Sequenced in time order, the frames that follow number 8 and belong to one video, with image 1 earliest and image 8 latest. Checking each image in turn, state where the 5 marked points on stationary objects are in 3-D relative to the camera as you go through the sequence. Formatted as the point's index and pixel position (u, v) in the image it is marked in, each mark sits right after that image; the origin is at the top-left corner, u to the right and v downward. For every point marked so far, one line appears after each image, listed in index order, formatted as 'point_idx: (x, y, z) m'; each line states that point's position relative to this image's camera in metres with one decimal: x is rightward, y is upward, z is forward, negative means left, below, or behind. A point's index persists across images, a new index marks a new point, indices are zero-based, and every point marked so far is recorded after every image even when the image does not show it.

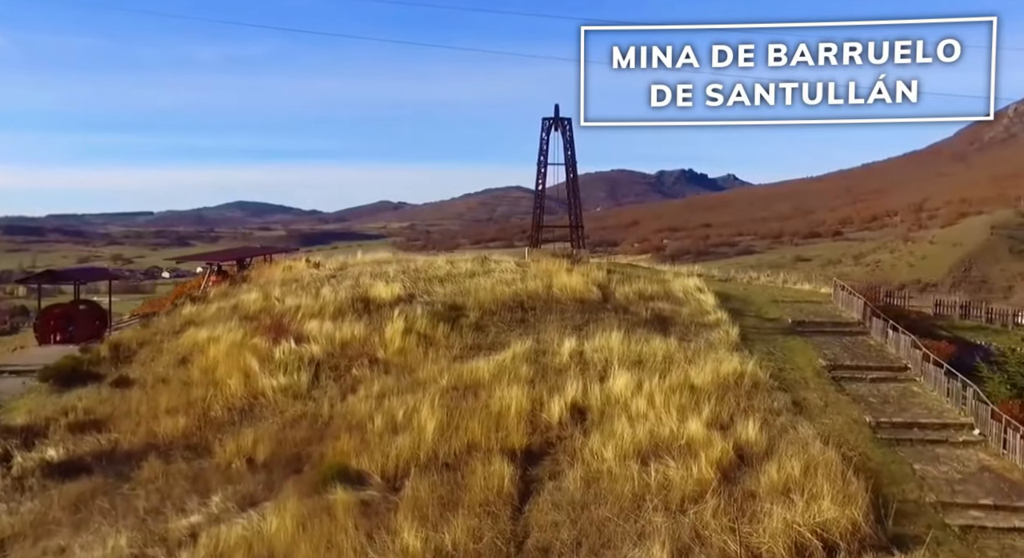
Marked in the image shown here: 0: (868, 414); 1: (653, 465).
0: (+4.8, -1.8, +12.2) m
1: (+1.6, -2.1, +10.1) m
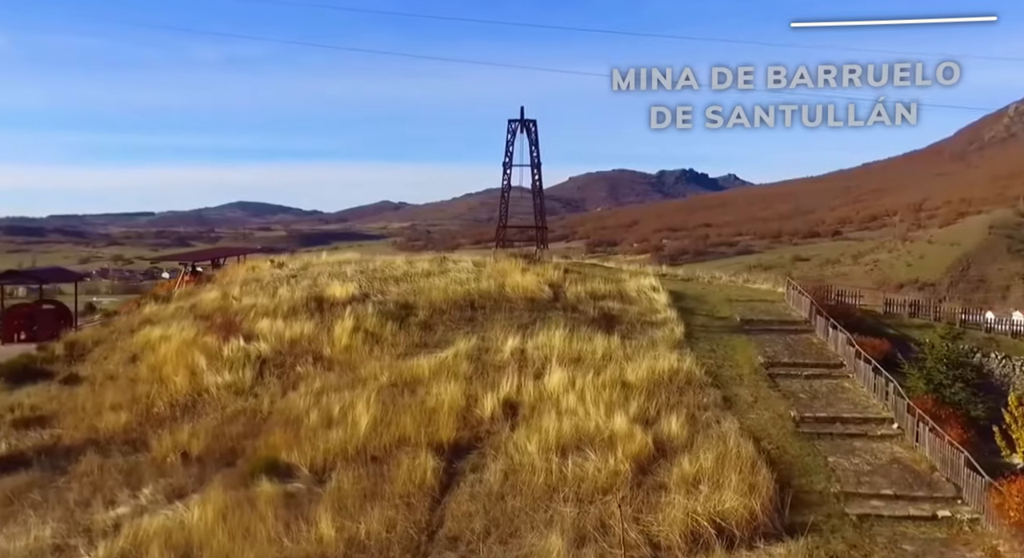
0: (+3.9, -1.8, +12.6) m
1: (+0.7, -2.0, +10.4) m
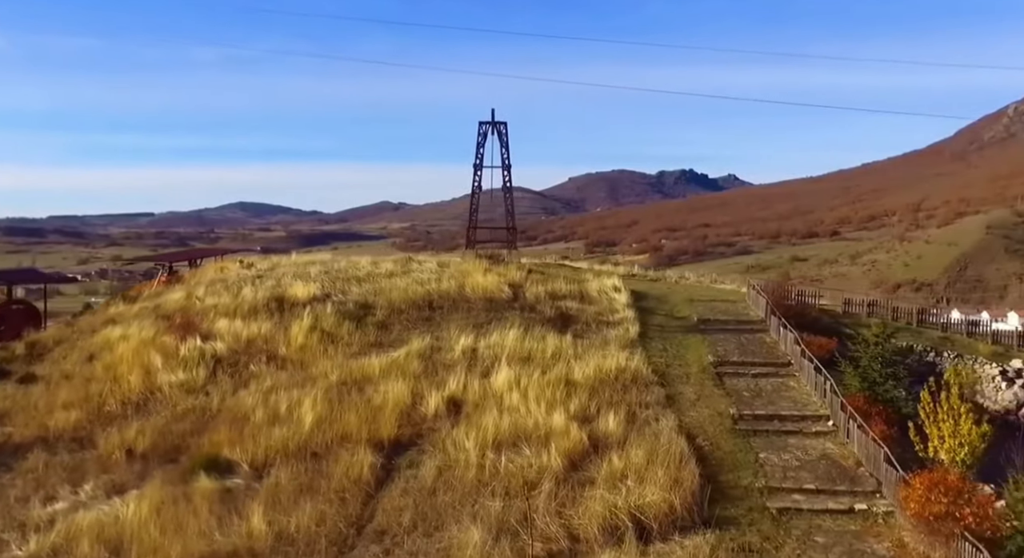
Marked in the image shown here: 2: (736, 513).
0: (+3.1, -1.8, +12.8) m
1: (0.0, -2.1, +10.7) m
2: (+2.3, -2.4, +9.4) m
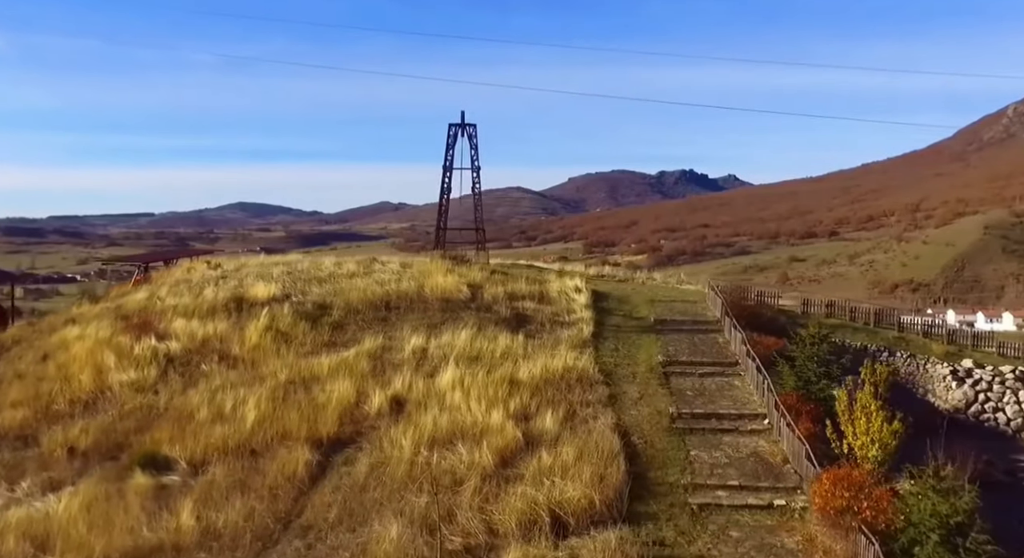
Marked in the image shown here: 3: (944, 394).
0: (+2.3, -1.8, +13.1) m
1: (-0.8, -2.1, +10.8) m
2: (+1.5, -2.4, +9.6) m
3: (+8.4, -2.2, +17.6) m
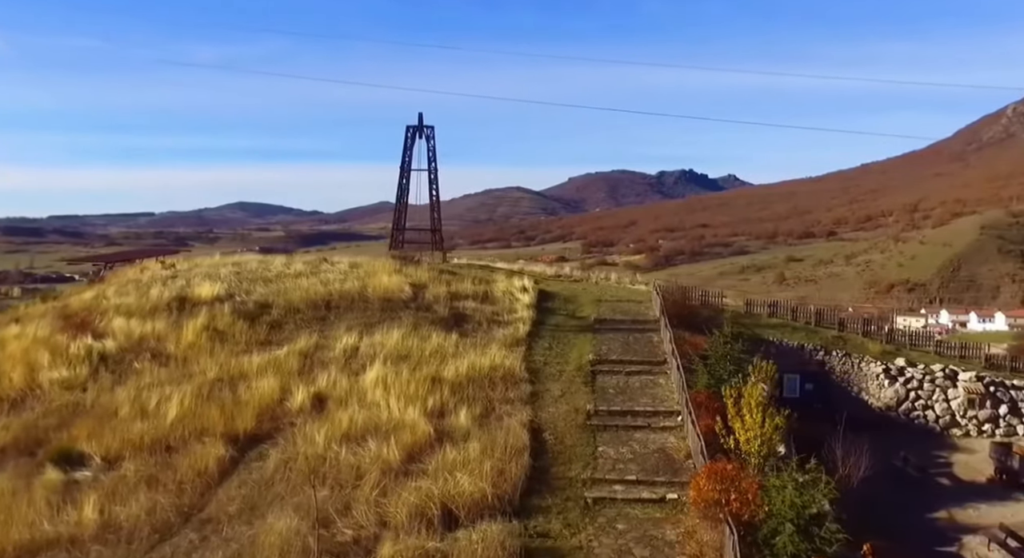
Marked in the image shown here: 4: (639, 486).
0: (+1.2, -1.8, +13.3) m
1: (-1.9, -2.1, +11.1) m
2: (+0.4, -2.4, +9.9) m
3: (+7.2, -2.2, +18.0) m
4: (+1.4, -2.3, +10.4) m
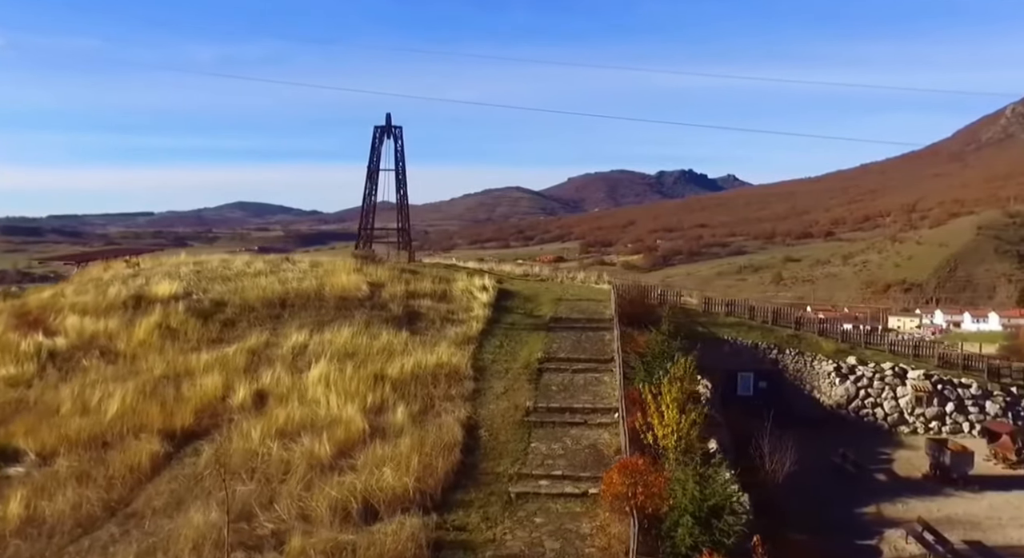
0: (+0.3, -1.8, +13.5) m
1: (-2.8, -2.0, +11.2) m
2: (-0.4, -2.4, +10.0) m
3: (+6.3, -2.2, +18.2) m
4: (+0.6, -2.3, +10.5) m
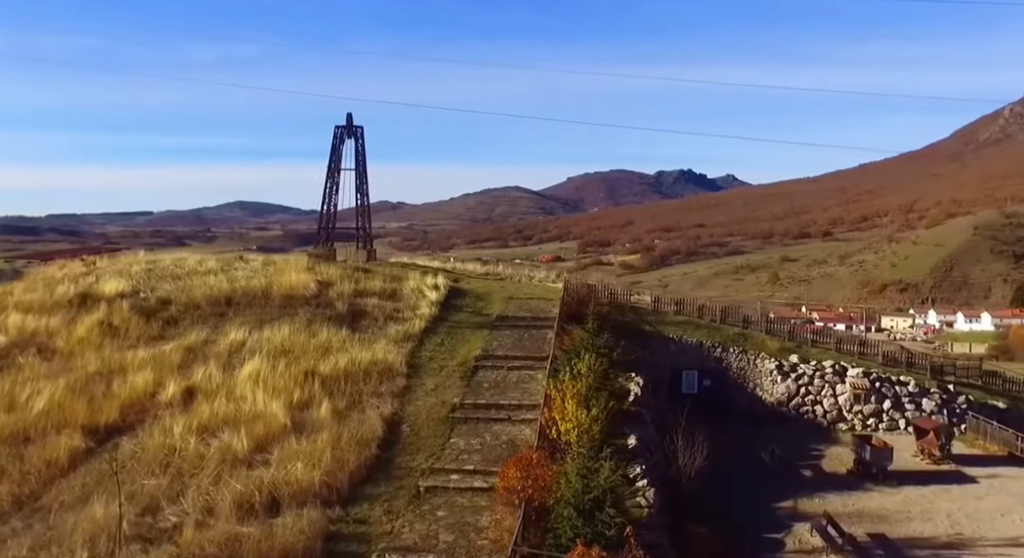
0: (-0.8, -1.8, +13.6) m
1: (-3.8, -2.0, +11.4) m
2: (-1.5, -2.4, +10.2) m
3: (+5.2, -2.2, +18.4) m
4: (-0.4, -2.3, +10.7) m
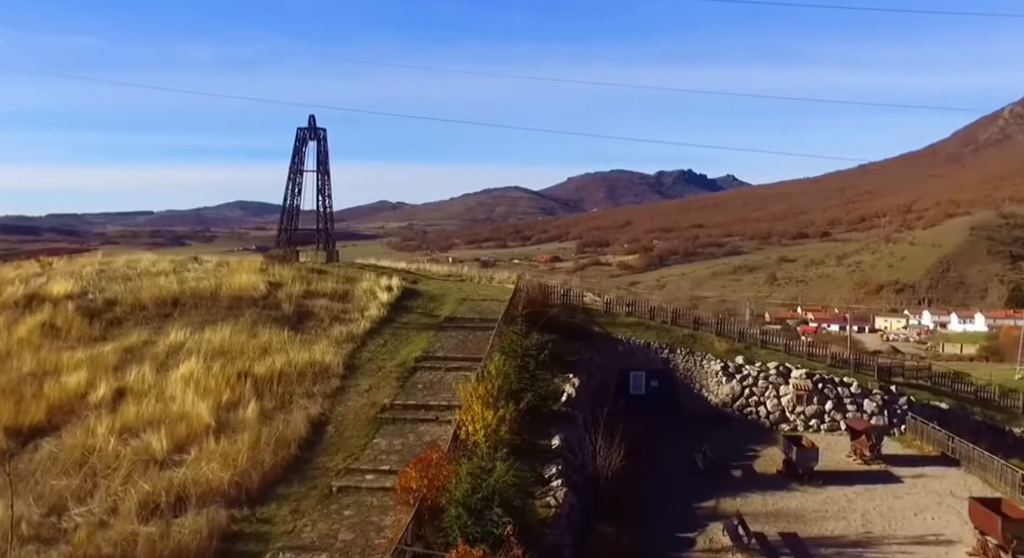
0: (-1.8, -1.8, +13.7) m
1: (-4.8, -2.0, +11.4) m
2: (-2.5, -2.4, +10.2) m
3: (+4.1, -2.2, +18.5) m
4: (-1.4, -2.3, +10.8) m
